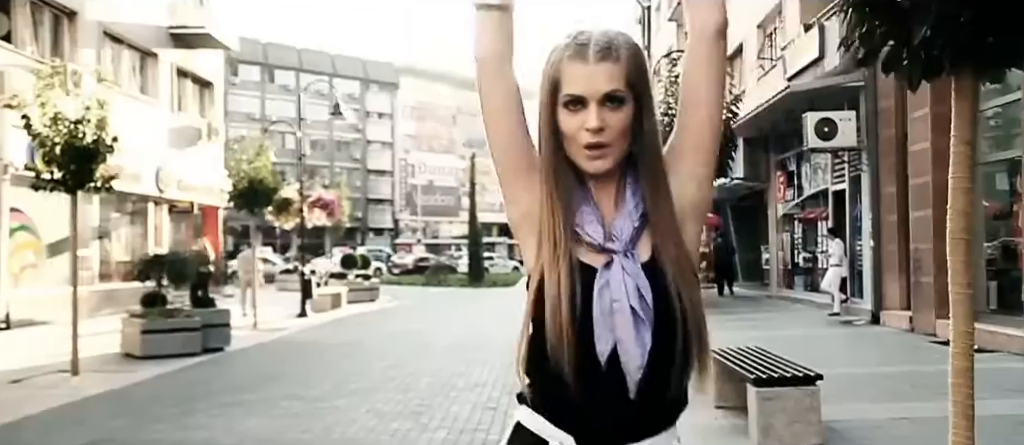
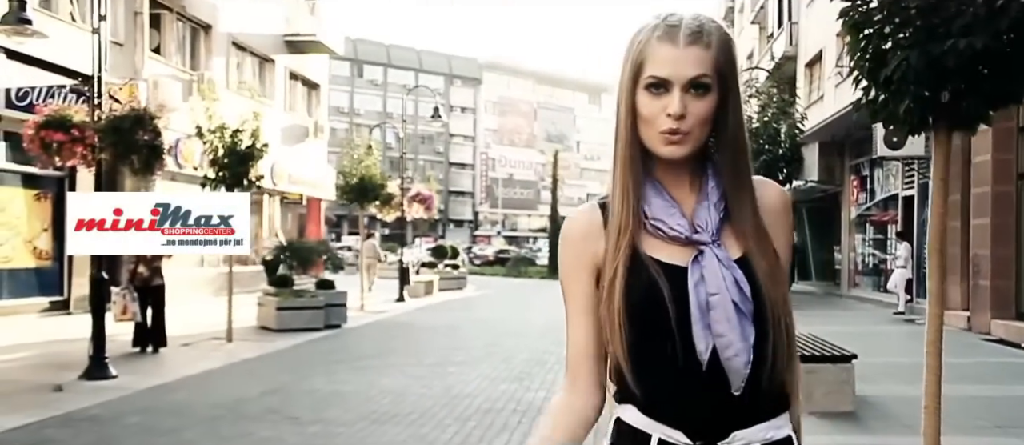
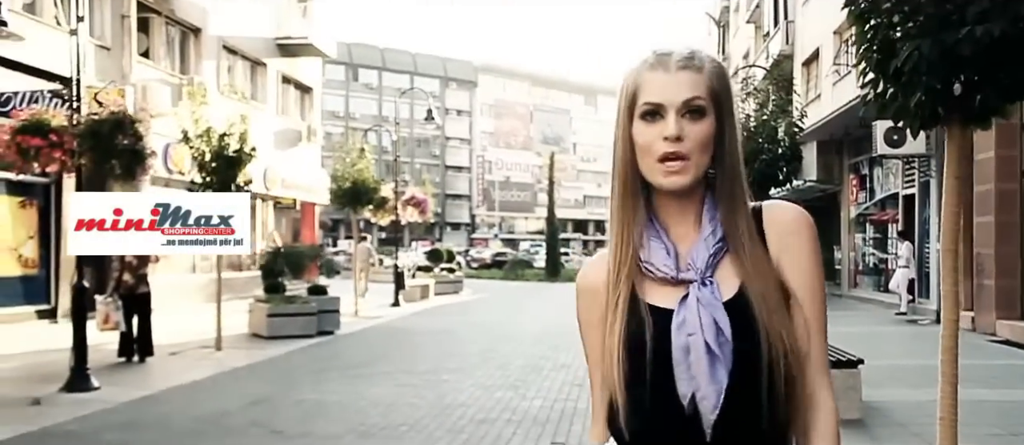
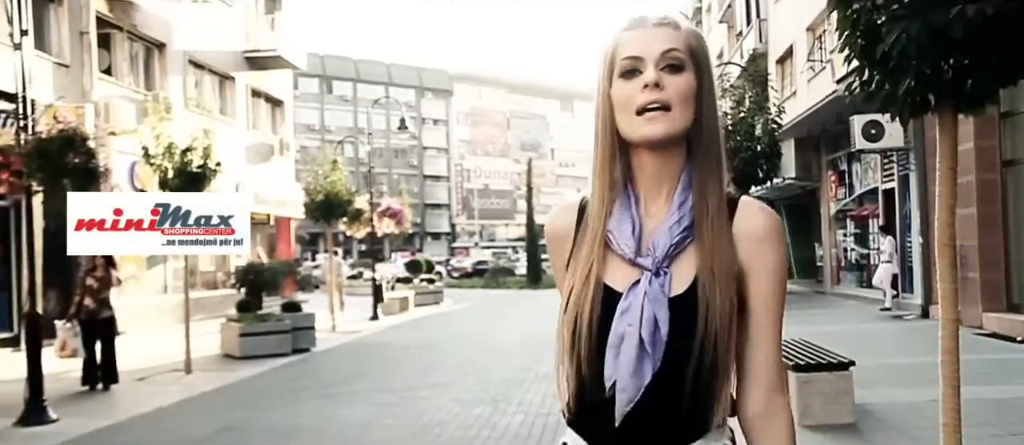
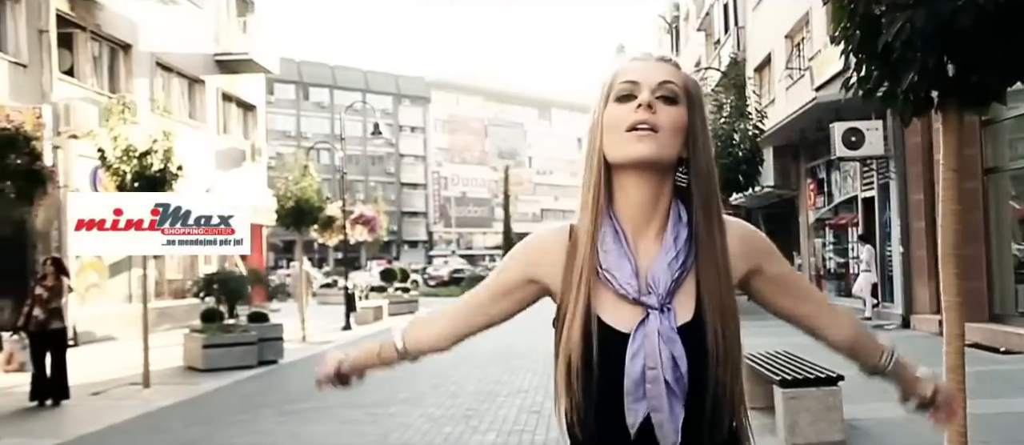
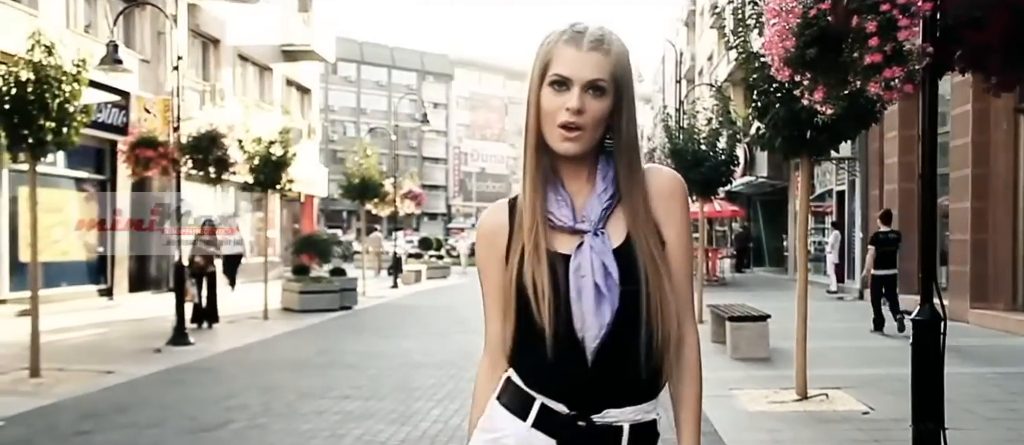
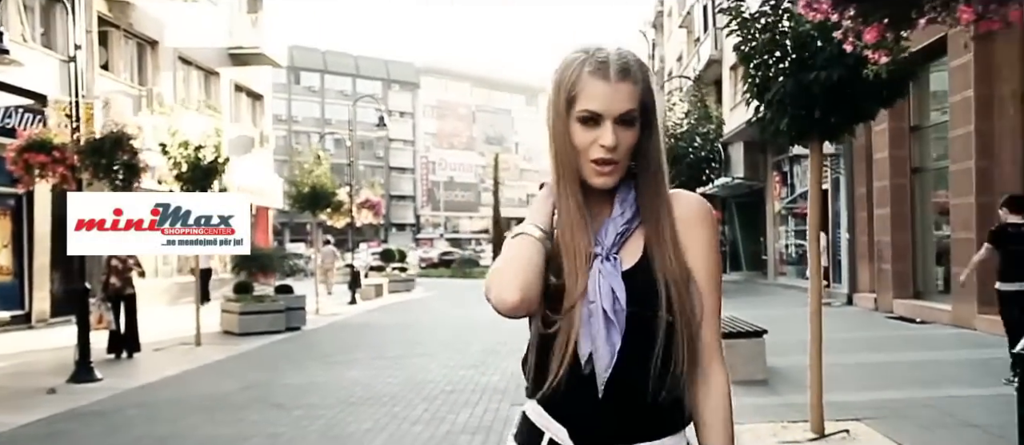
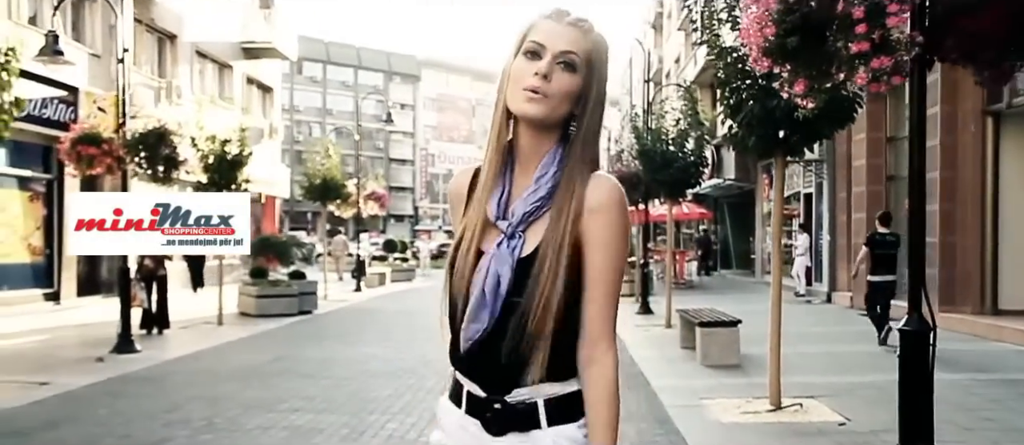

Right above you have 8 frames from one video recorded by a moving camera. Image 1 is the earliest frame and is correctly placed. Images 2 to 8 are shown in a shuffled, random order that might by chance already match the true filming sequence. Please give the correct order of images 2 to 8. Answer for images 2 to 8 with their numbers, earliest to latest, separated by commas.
5, 4, 3, 2, 7, 8, 6
